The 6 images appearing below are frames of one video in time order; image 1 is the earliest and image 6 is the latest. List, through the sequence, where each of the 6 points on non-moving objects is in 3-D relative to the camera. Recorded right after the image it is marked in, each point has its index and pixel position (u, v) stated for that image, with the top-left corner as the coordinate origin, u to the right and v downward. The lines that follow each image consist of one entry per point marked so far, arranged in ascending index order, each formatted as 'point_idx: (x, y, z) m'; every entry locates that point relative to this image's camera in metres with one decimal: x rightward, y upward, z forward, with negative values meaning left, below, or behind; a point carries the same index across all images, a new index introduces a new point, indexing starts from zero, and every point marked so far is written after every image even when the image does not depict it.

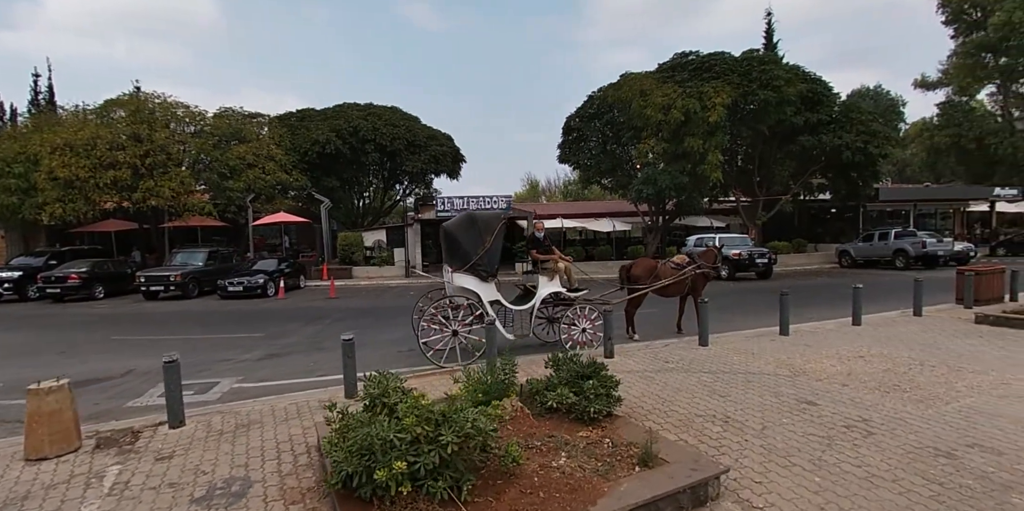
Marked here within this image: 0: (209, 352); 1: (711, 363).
0: (-6.2, -2.0, +10.8) m
1: (+2.9, -1.6, +7.7) m
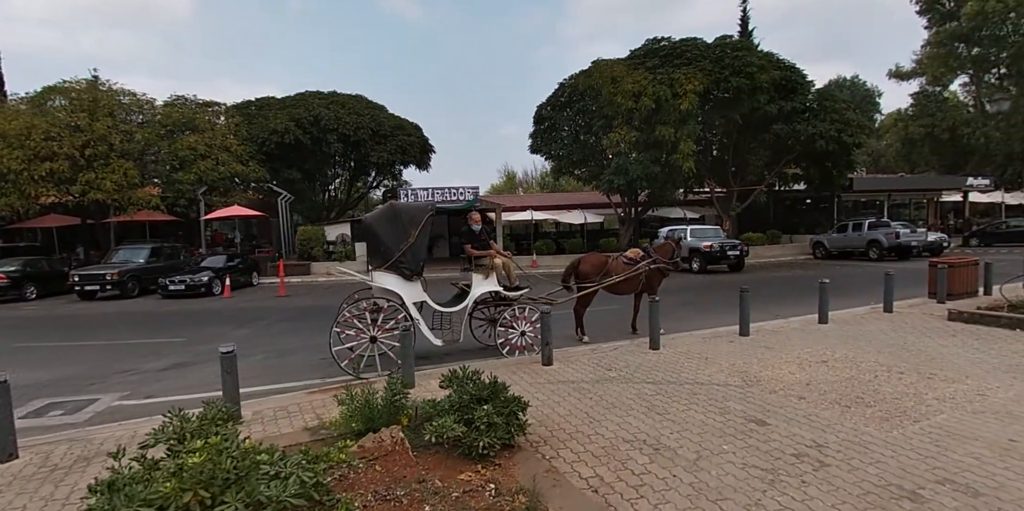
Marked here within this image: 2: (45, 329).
0: (-7.3, -1.9, +9.7) m
1: (+1.9, -1.5, +6.9) m
2: (-13.0, -2.0, +14.8) m
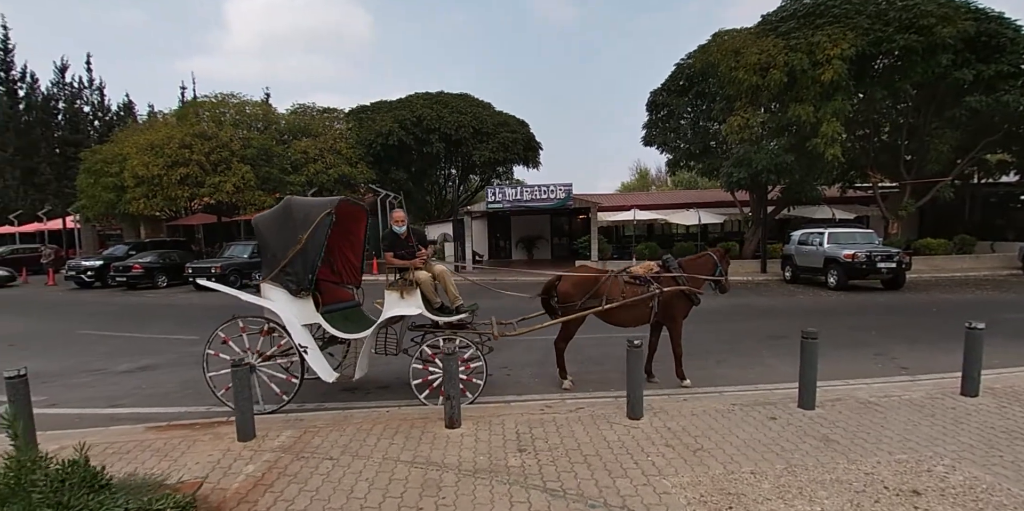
0: (-7.4, -1.9, +9.5) m
1: (+0.6, -1.7, +4.2) m
2: (-11.5, -1.9, +15.9) m
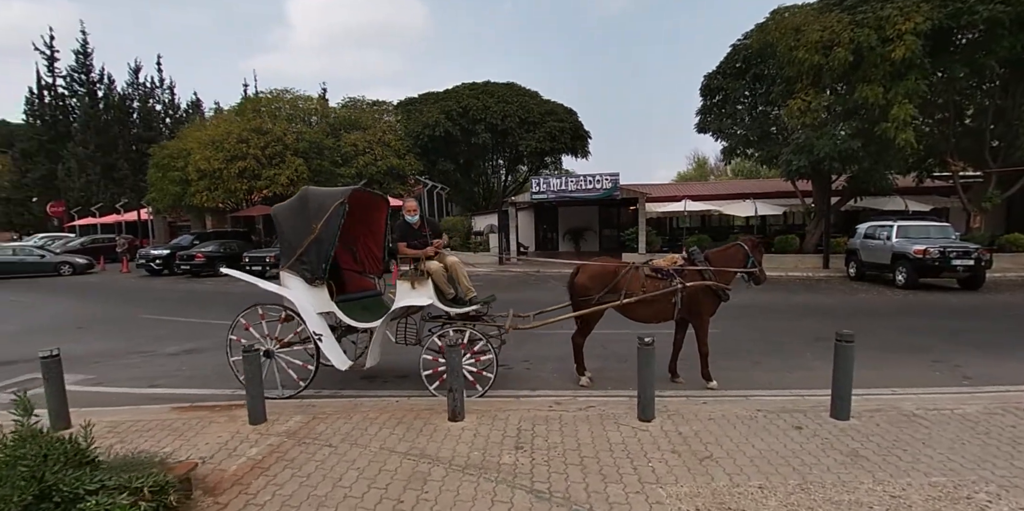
0: (-6.9, -1.6, +10.1) m
1: (+0.5, -1.6, +4.0) m
2: (-10.3, -1.5, +16.9) m
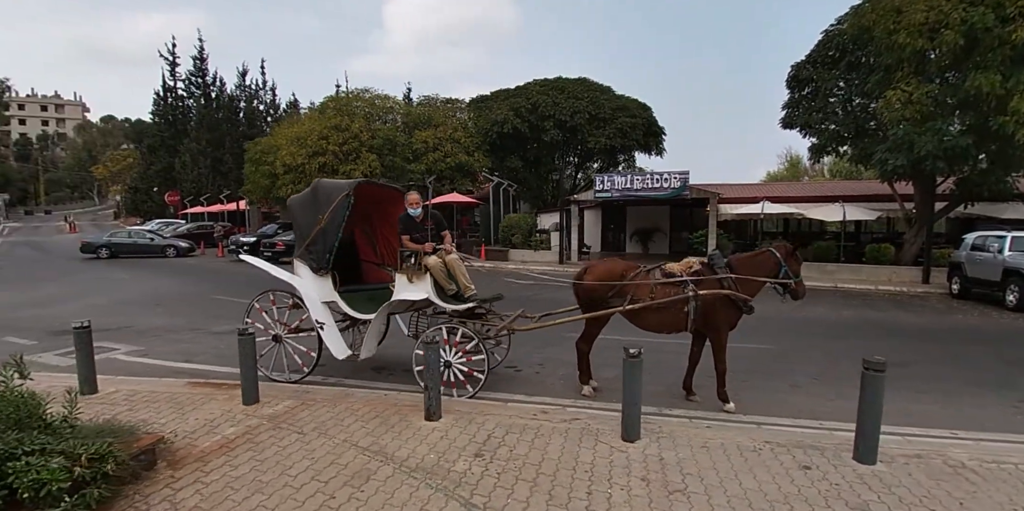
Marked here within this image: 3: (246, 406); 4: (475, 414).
0: (-6.2, -1.3, +10.9) m
1: (+0.2, -1.6, +3.6) m
2: (-8.4, -1.0, +18.2) m
3: (-2.6, -1.5, +5.2) m
4: (-0.3, -1.5, +4.9) m
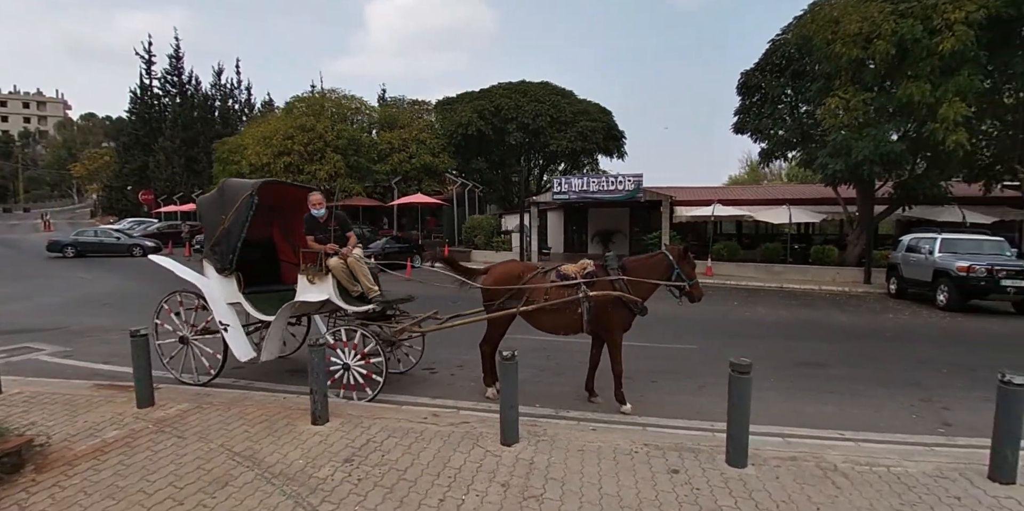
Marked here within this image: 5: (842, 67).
0: (-7.3, -1.3, +10.8) m
1: (-0.8, -1.6, +3.6) m
2: (-9.6, -1.0, +18.1) m
3: (-3.7, -1.5, +5.2) m
4: (-1.3, -1.5, +4.9) m
5: (+11.0, +5.7, +16.3) m
